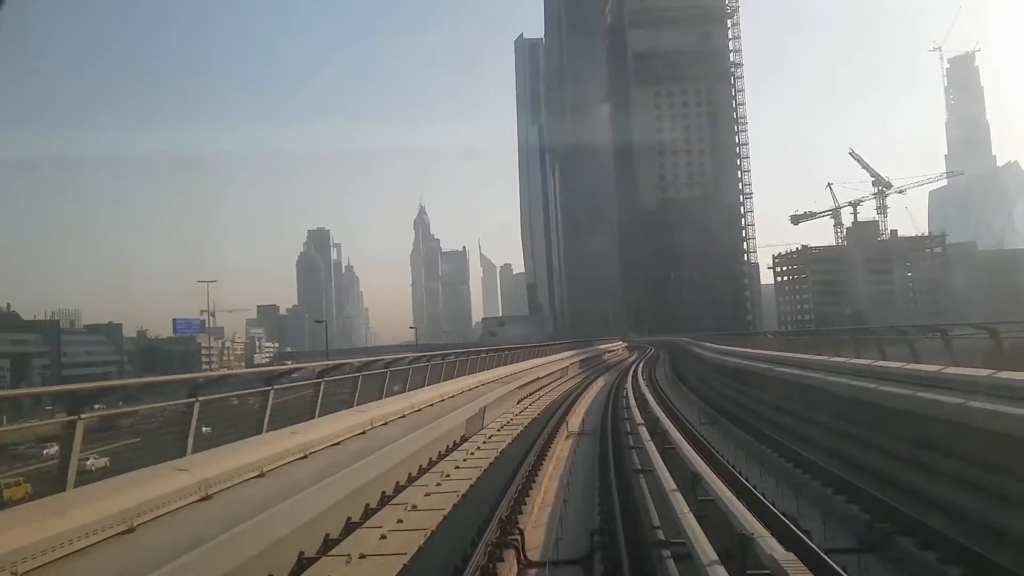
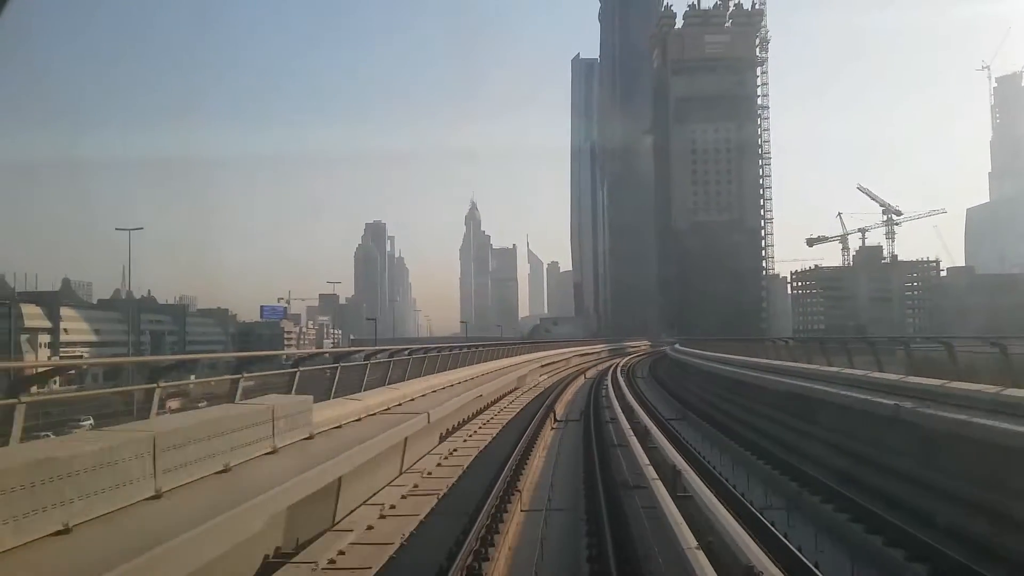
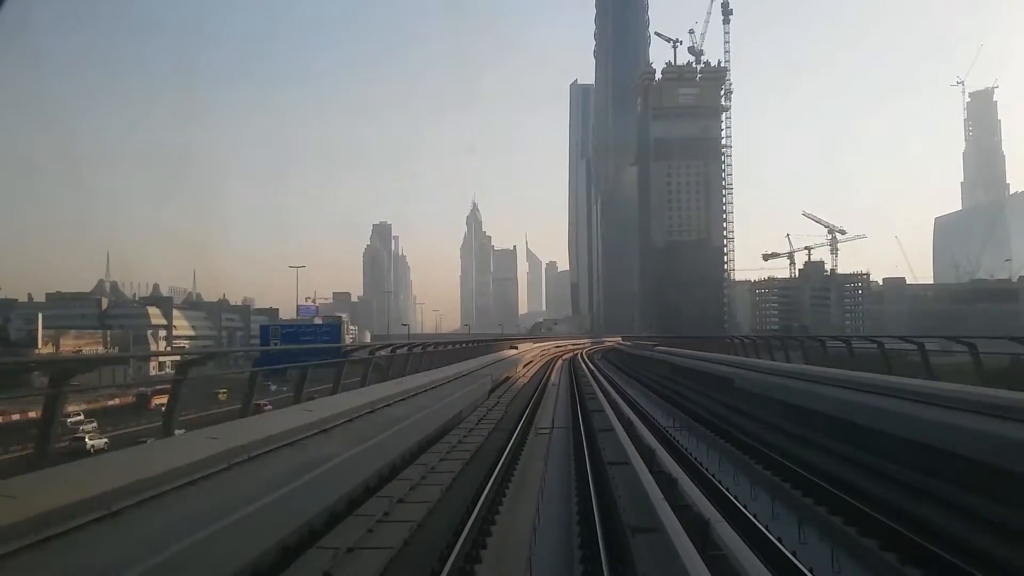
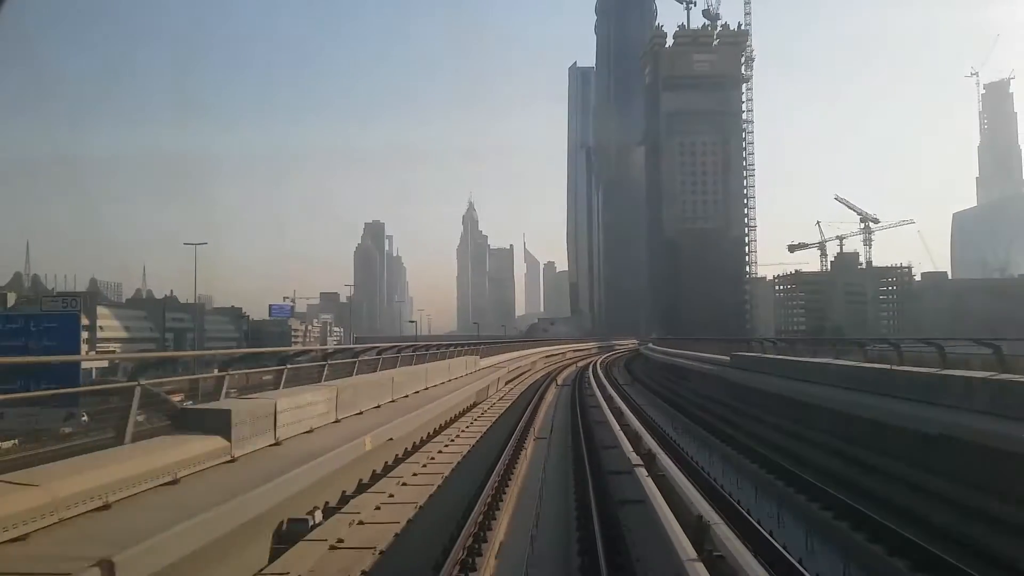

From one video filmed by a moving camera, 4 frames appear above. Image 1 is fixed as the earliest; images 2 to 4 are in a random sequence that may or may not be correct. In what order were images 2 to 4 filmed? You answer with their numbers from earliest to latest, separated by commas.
2, 4, 3
